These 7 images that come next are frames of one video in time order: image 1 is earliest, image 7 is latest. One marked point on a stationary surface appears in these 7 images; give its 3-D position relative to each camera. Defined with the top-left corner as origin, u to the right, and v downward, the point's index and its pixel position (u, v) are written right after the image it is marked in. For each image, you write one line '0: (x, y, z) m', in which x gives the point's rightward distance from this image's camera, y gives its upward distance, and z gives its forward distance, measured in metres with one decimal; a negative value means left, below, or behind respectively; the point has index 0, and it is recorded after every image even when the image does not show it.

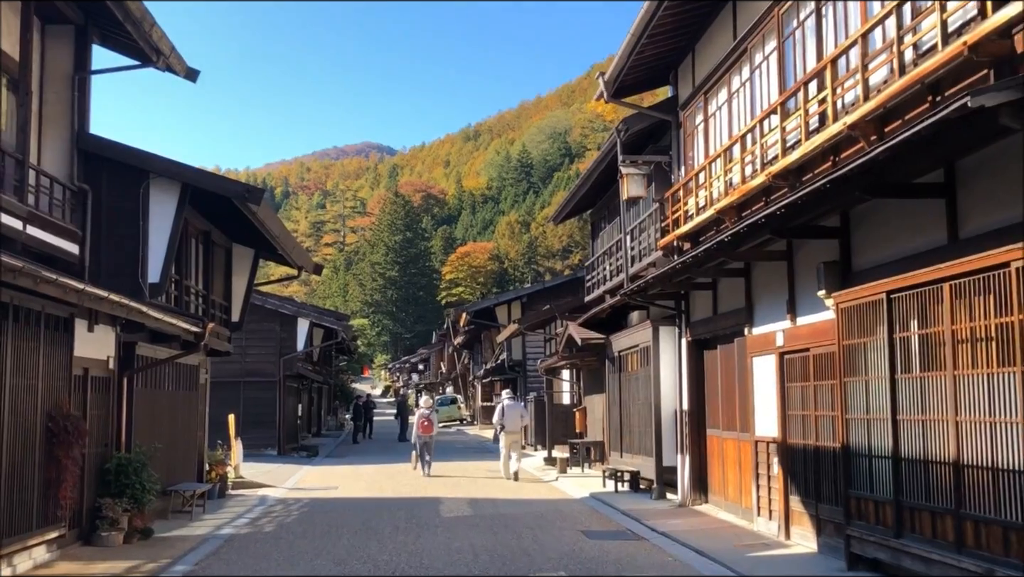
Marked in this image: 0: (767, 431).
0: (+2.6, -1.5, +10.5) m
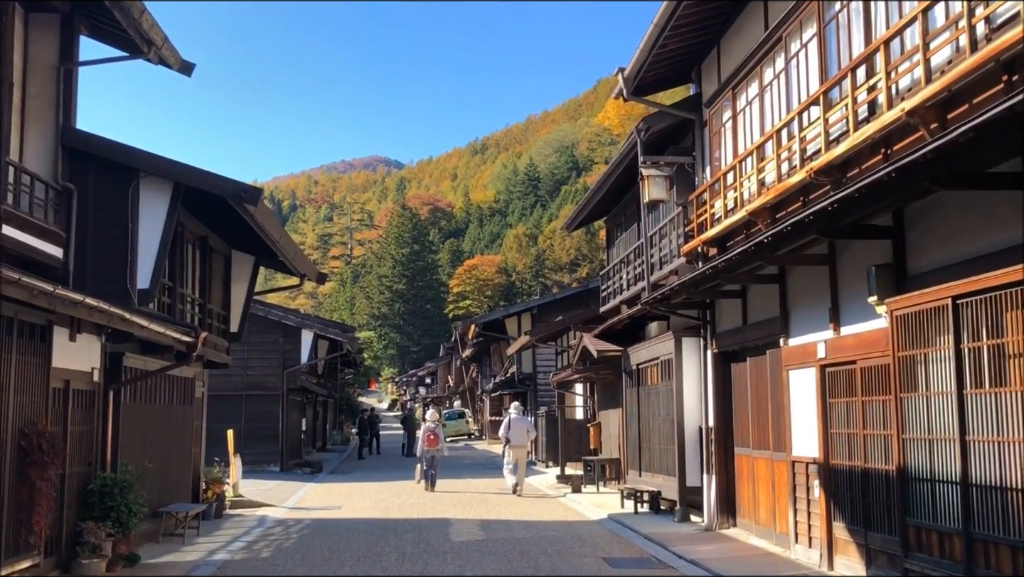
0: (+2.7, -1.5, +9.6) m
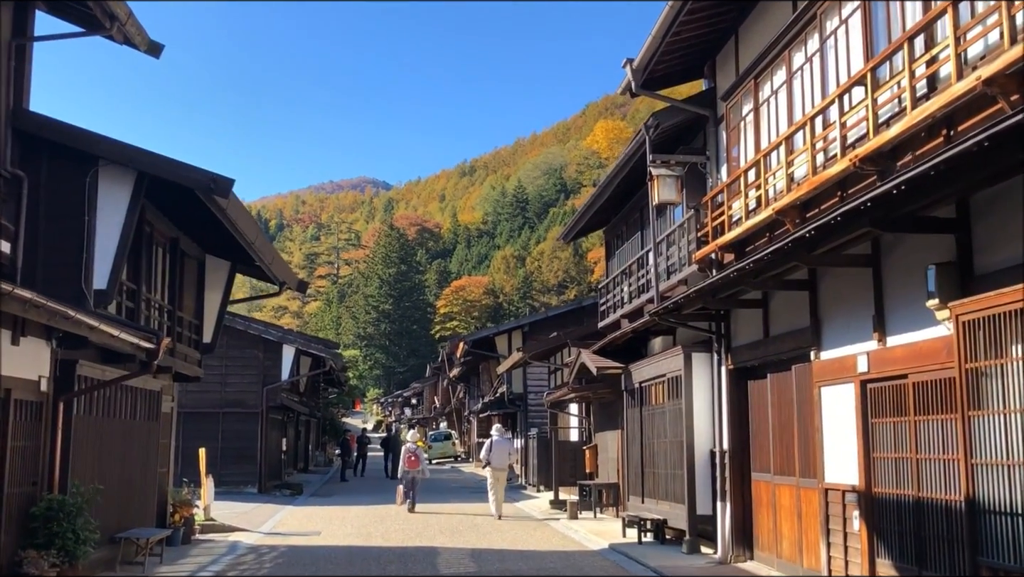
0: (+2.7, -1.6, +8.6) m
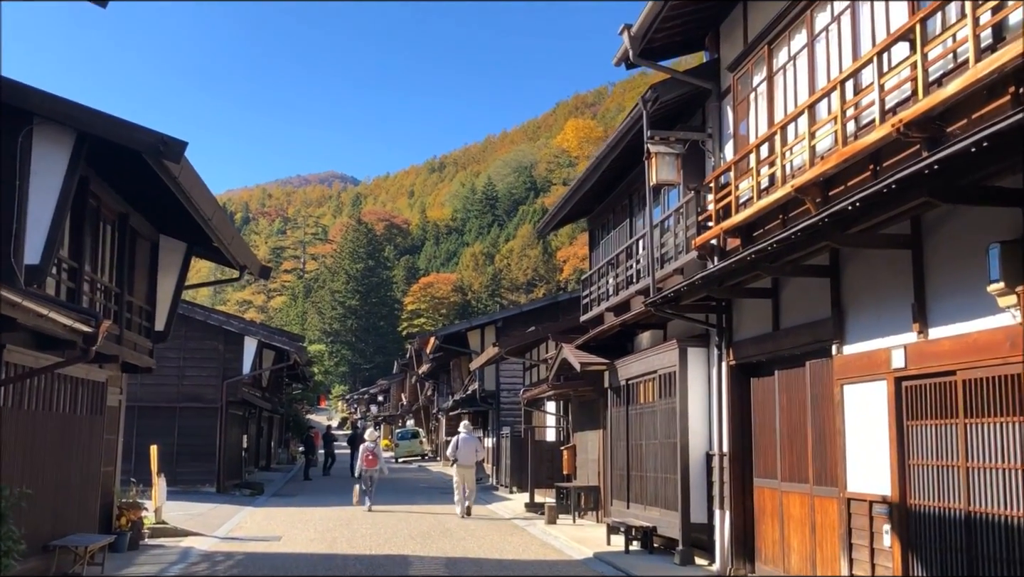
0: (+2.6, -1.5, +7.6) m
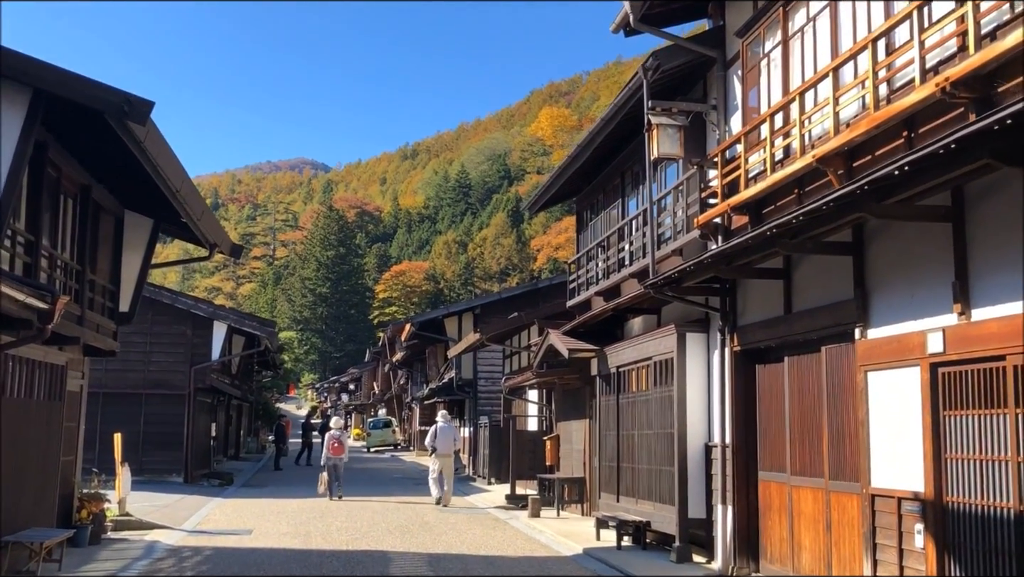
0: (+2.6, -1.3, +7.0) m
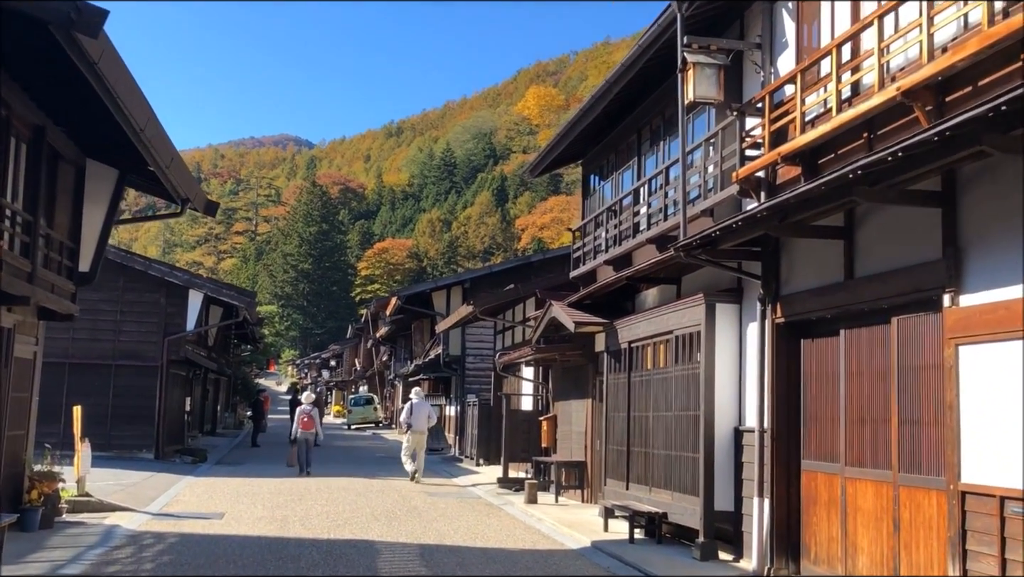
0: (+2.8, -1.1, +5.8) m
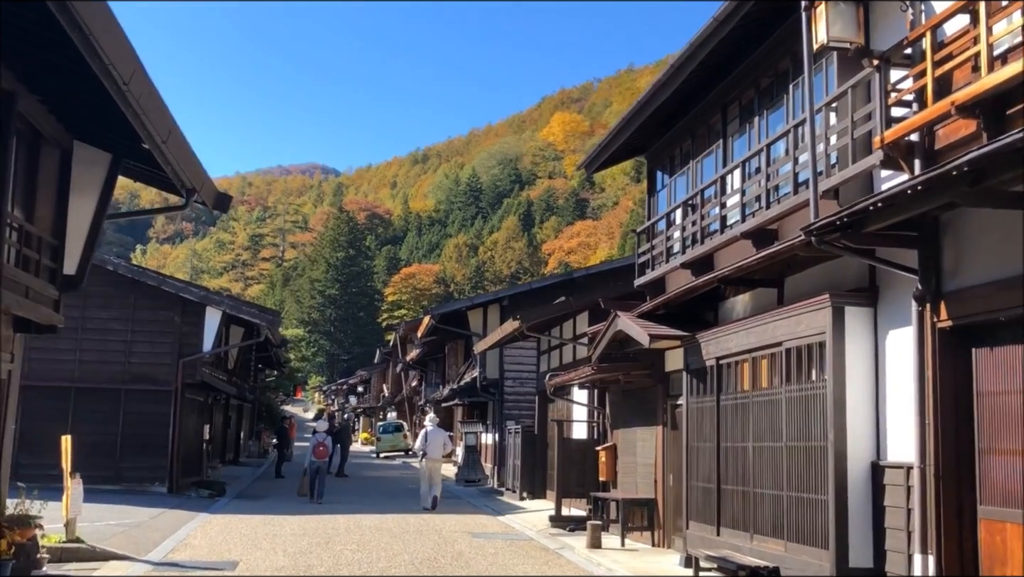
0: (+3.2, -1.0, +3.8) m
